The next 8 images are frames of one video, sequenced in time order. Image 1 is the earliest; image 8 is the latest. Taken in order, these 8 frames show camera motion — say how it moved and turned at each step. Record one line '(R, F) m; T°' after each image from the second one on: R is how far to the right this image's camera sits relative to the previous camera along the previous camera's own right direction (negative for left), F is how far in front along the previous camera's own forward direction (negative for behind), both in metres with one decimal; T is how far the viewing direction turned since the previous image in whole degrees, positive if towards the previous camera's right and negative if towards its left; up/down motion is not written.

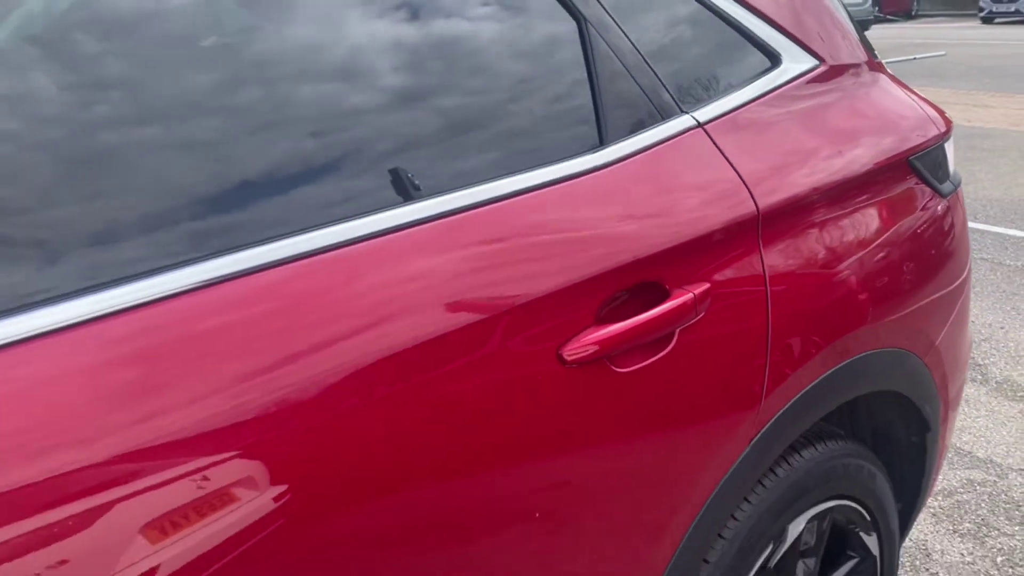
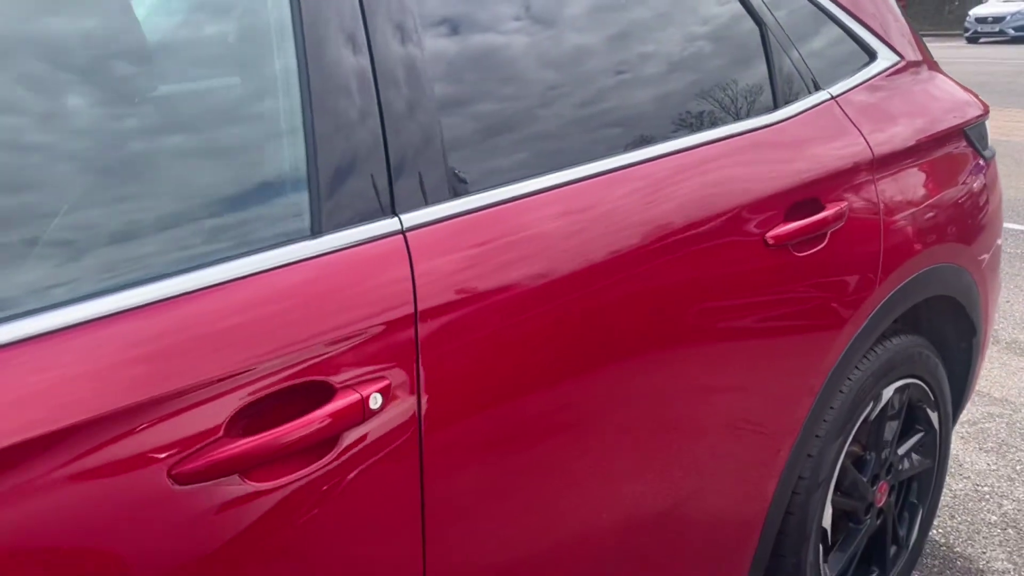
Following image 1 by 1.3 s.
(-0.3, -0.5) m; +1°
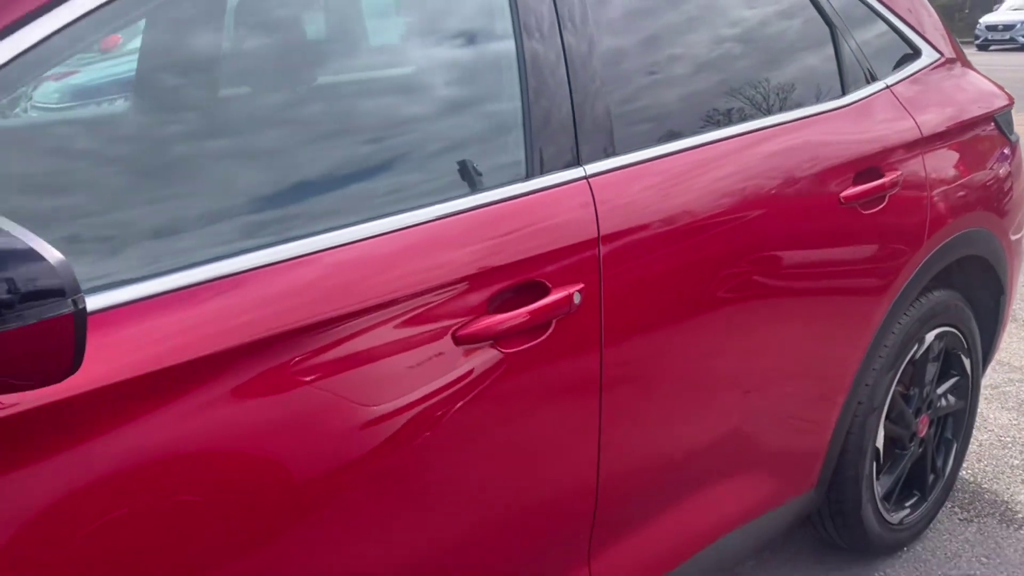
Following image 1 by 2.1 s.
(-0.2, -0.3) m; 0°
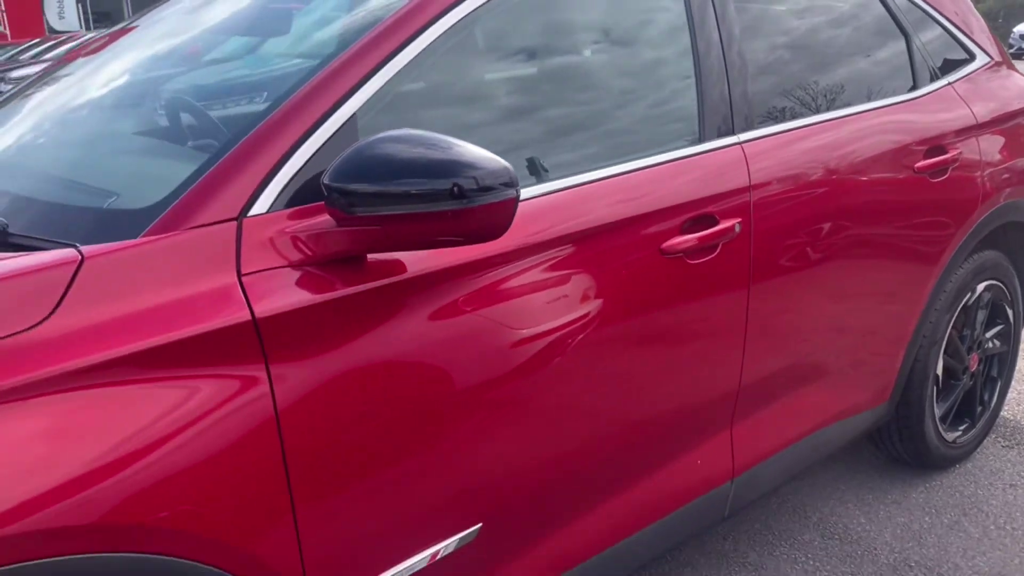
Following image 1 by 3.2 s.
(-0.3, -0.5) m; -2°
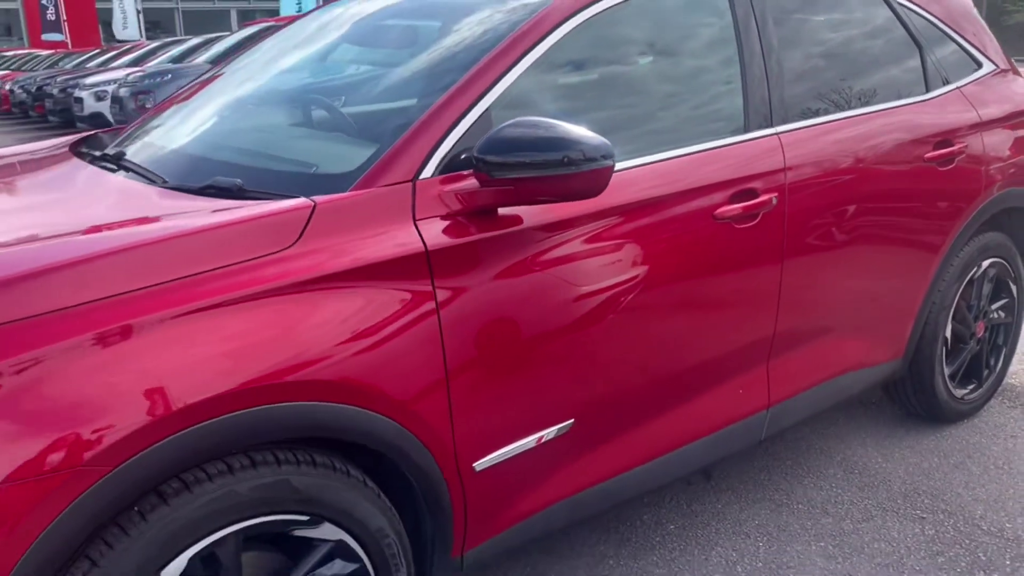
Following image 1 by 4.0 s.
(-0.1, -0.4) m; -2°
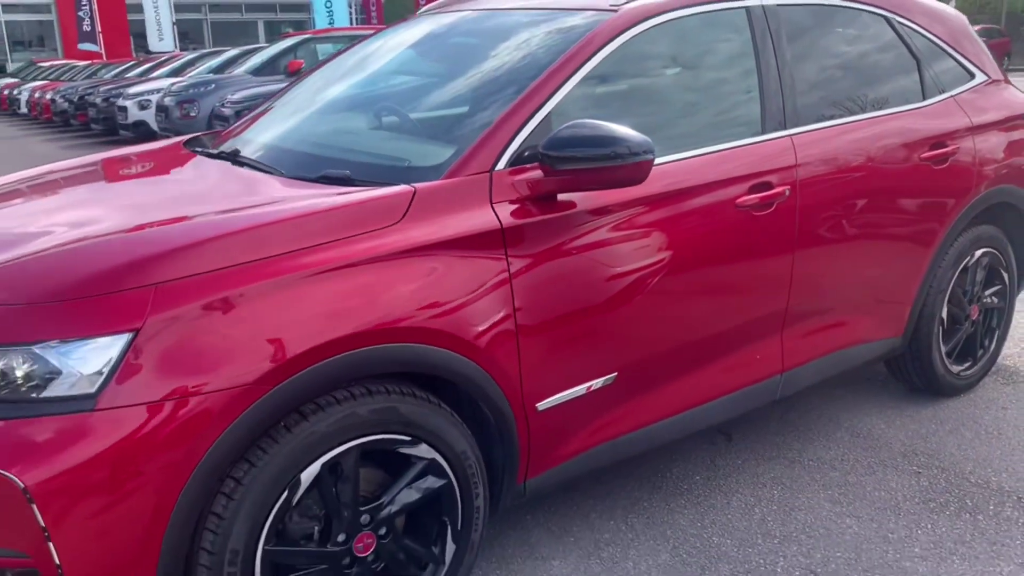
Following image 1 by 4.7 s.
(-0.1, -0.4) m; -1°
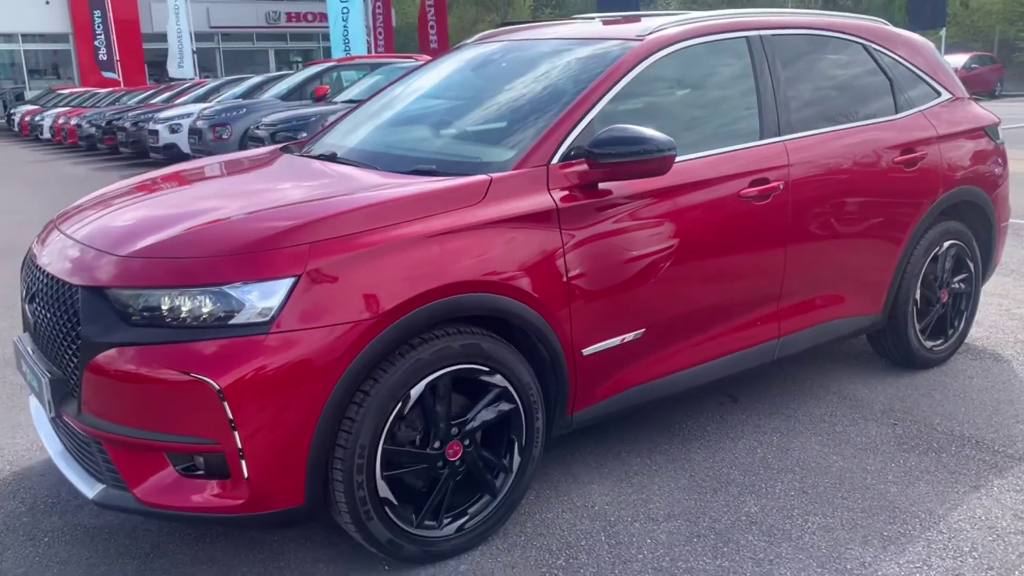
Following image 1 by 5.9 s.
(-0.1, -0.5) m; 0°
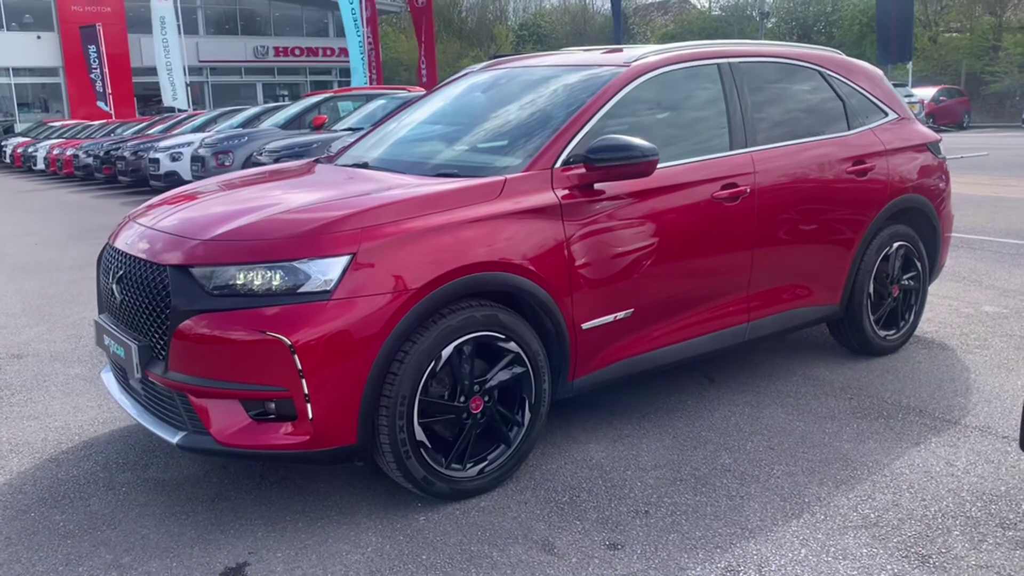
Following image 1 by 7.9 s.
(-0.1, -0.5) m; +1°
